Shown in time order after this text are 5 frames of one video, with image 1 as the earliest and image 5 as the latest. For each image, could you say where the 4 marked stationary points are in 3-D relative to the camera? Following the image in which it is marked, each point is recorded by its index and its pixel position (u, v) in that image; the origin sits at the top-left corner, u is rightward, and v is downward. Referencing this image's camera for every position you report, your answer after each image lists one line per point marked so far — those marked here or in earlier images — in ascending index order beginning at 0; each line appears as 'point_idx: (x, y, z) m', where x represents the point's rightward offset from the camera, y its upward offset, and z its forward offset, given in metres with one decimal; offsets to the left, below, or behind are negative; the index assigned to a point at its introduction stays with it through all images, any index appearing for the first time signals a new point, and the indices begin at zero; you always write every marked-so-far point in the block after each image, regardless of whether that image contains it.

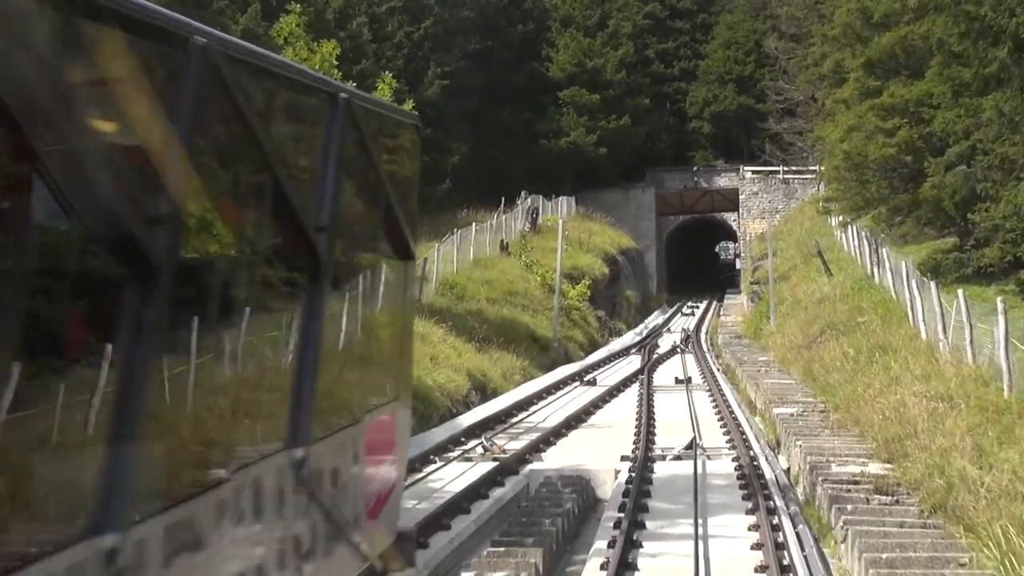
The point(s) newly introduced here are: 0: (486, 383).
0: (-0.3, -1.2, +18.6) m
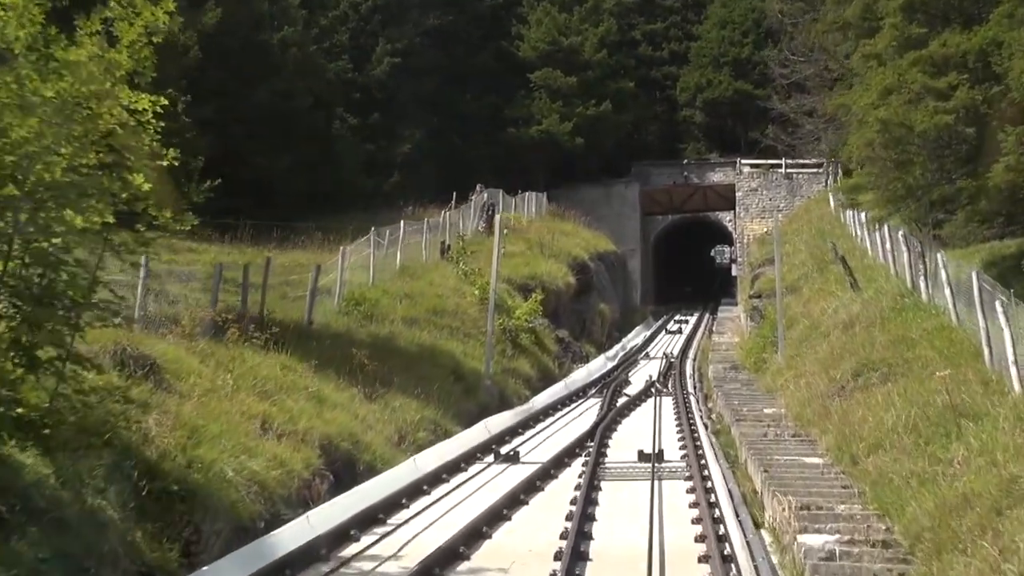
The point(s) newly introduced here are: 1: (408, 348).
0: (-1.3, -1.4, +12.4) m
1: (-1.3, -0.7, +18.2) m
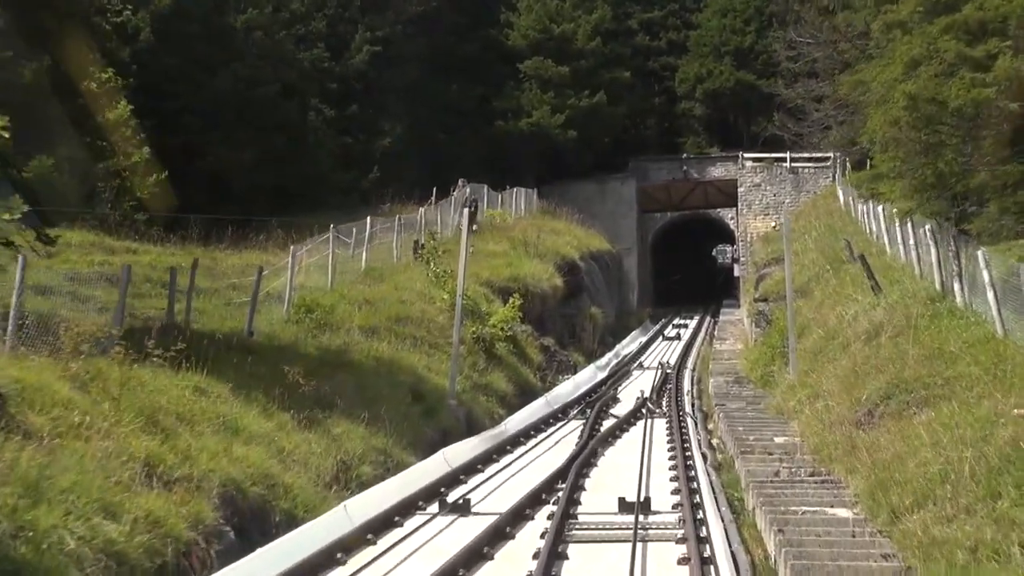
0: (-1.6, -1.5, +10.0) m
1: (-1.6, -0.8, +15.8) m
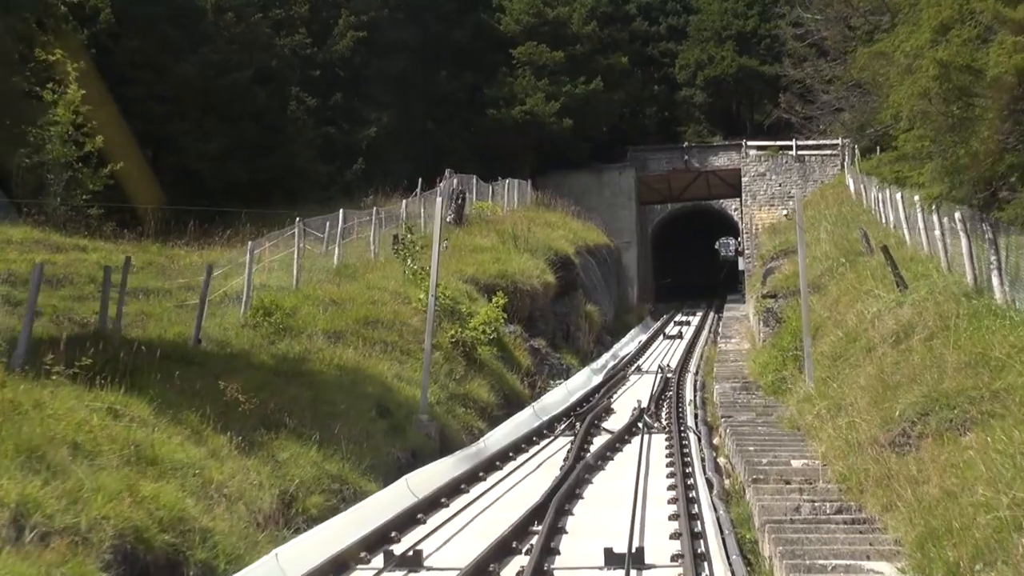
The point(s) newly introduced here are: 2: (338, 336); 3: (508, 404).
0: (-1.8, -1.5, +8.2) m
1: (-1.8, -0.8, +14.0) m
2: (-1.8, -0.5, +15.6) m
3: (0.0, -1.3, +17.0) m
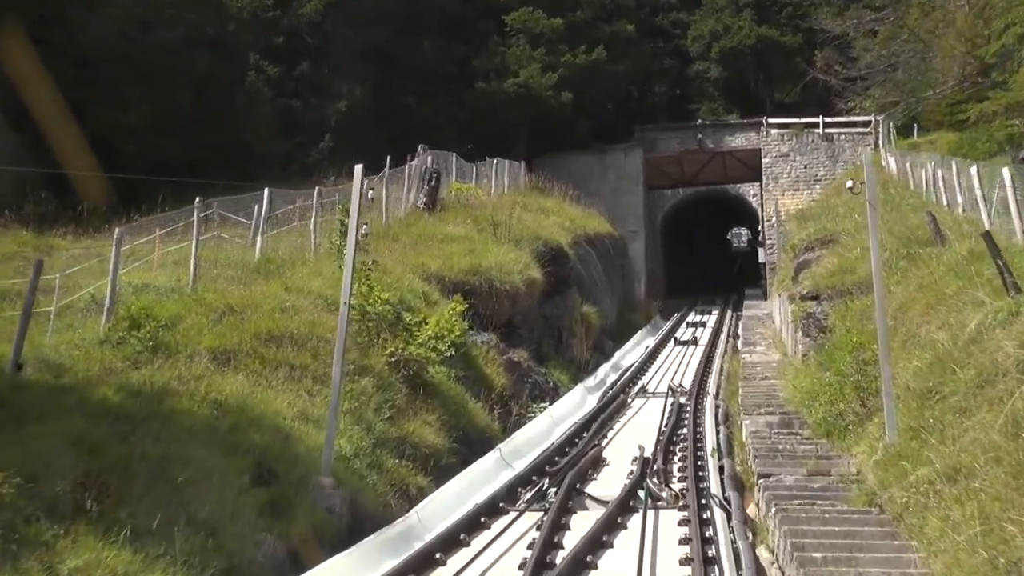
0: (-2.2, -1.5, +4.0) m
1: (-2.1, -0.8, +9.8) m
2: (-2.2, -0.5, +11.4) m
3: (-0.4, -1.3, +12.8) m
